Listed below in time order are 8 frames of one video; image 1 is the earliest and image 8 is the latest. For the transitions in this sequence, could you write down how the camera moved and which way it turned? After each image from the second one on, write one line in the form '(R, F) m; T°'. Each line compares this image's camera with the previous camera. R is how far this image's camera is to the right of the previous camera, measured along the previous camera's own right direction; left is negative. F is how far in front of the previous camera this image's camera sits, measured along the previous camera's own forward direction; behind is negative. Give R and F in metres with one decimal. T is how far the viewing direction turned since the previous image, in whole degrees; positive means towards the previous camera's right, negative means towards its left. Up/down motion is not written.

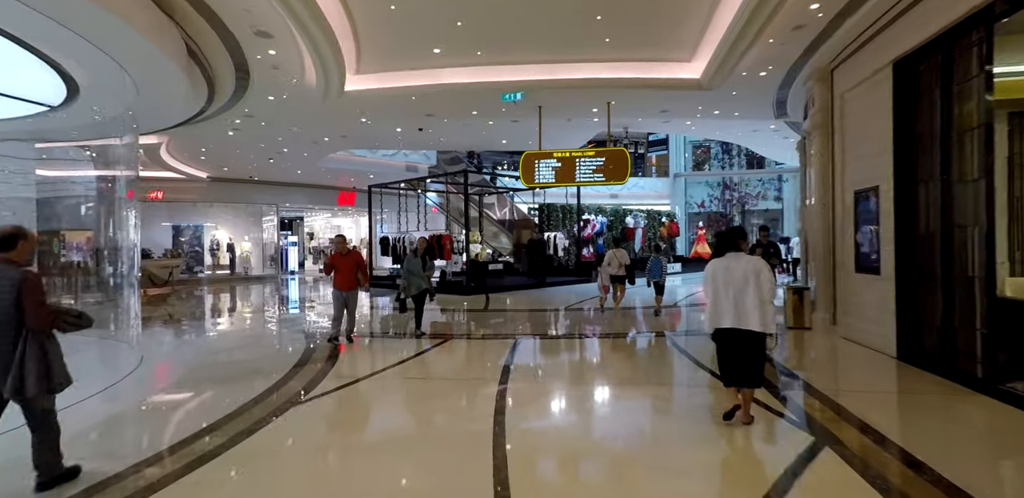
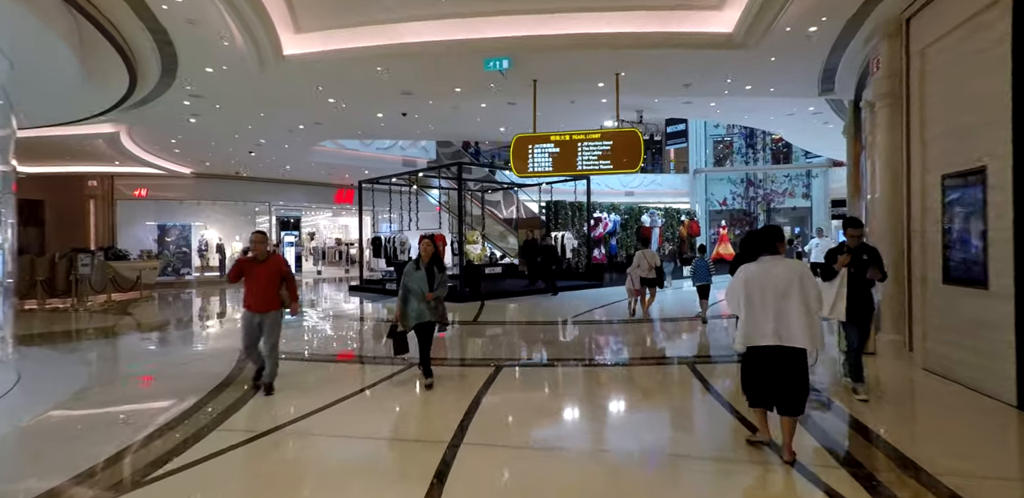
(+0.3, +1.3) m; -2°
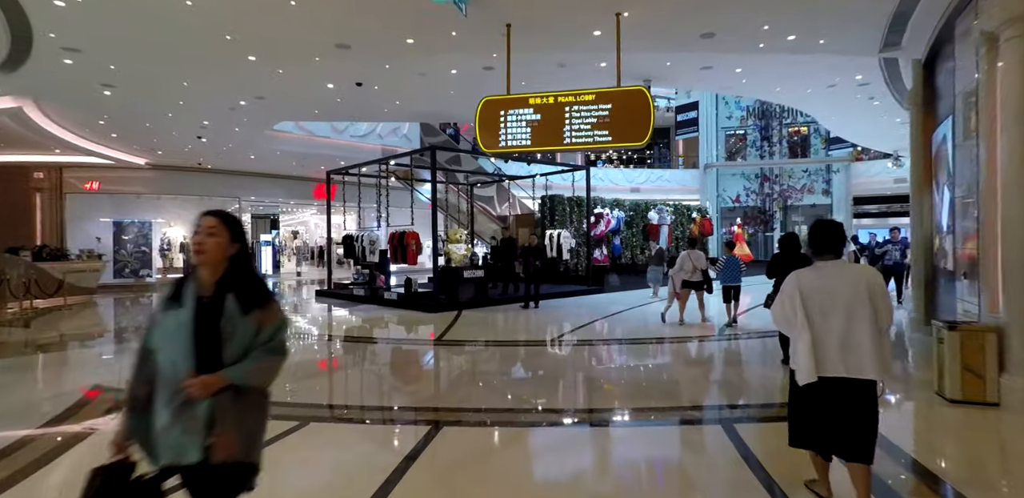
(+0.4, +1.6) m; -1°
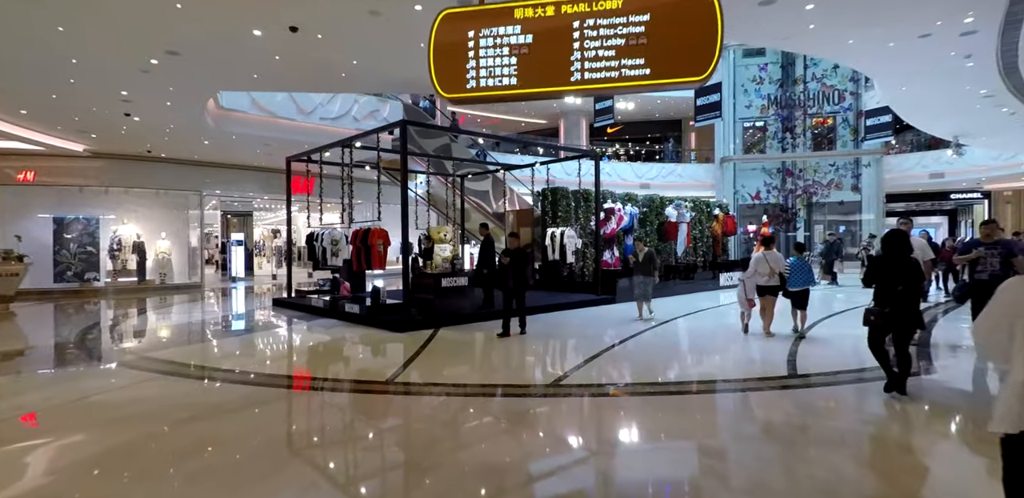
(+0.2, +1.9) m; 0°
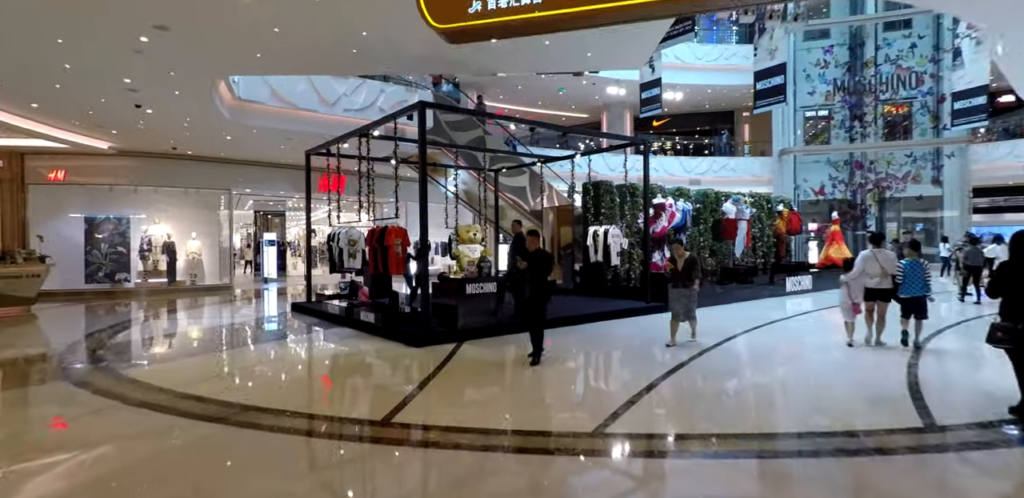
(+0.1, +1.0) m; -5°
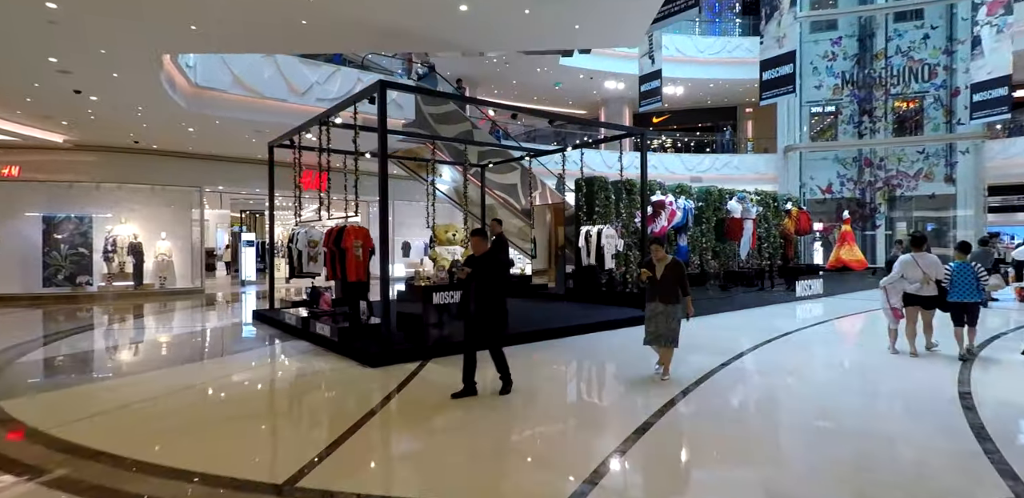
(+0.3, +0.8) m; 0°
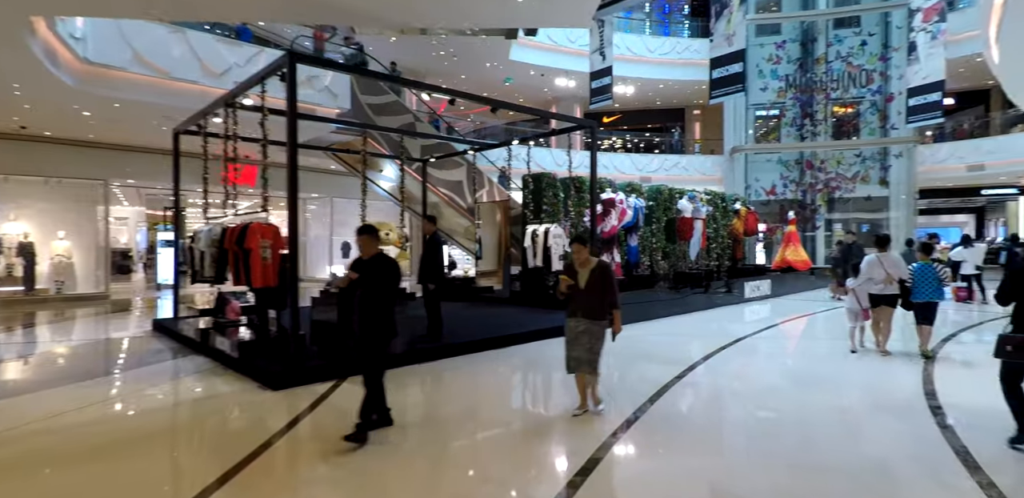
(+0.2, +0.6) m; +5°
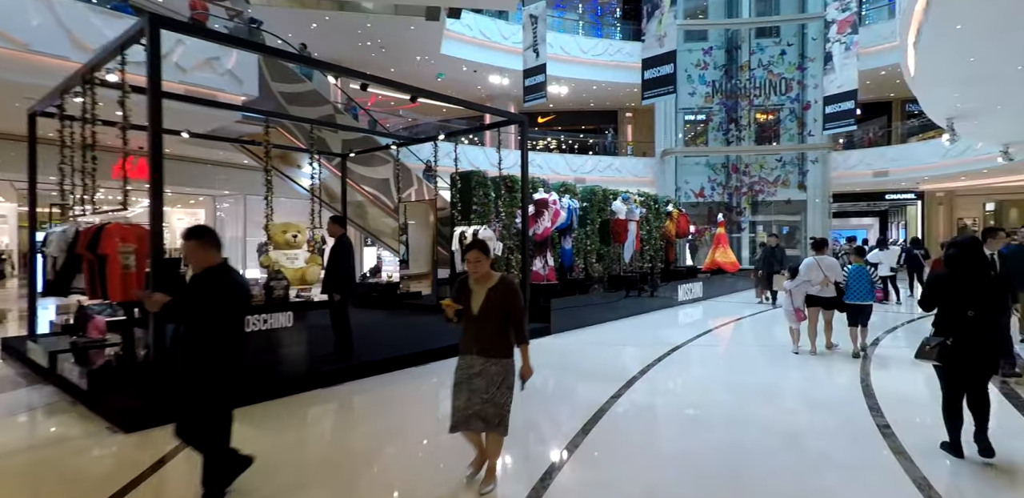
(+0.1, +0.6) m; +7°
